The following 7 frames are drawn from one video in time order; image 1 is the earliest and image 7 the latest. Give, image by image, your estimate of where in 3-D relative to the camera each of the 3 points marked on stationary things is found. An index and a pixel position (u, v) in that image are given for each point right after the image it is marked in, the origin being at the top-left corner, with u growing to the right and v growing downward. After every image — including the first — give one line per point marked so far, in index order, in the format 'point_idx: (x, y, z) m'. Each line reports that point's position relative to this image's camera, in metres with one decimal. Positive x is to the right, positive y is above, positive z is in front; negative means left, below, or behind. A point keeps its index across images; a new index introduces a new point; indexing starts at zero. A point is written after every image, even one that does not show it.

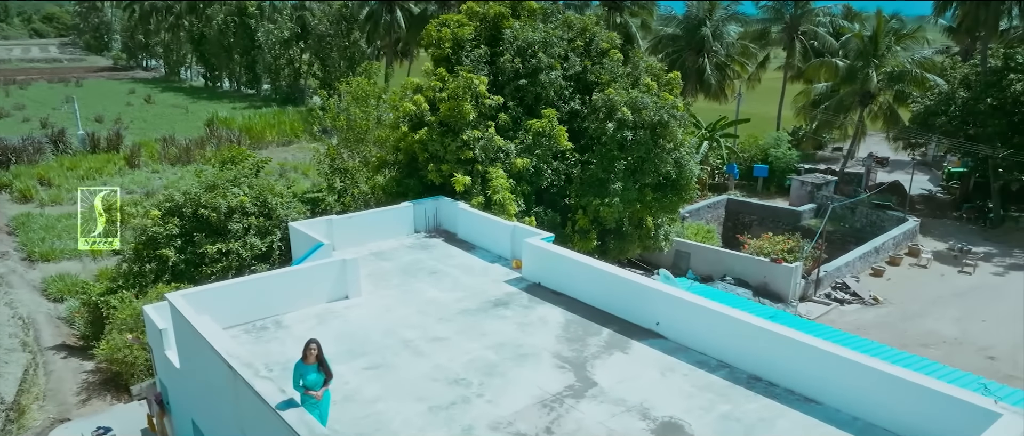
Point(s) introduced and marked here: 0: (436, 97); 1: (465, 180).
0: (-1.5, +2.4, +14.2) m
1: (-0.8, +0.7, +12.9) m
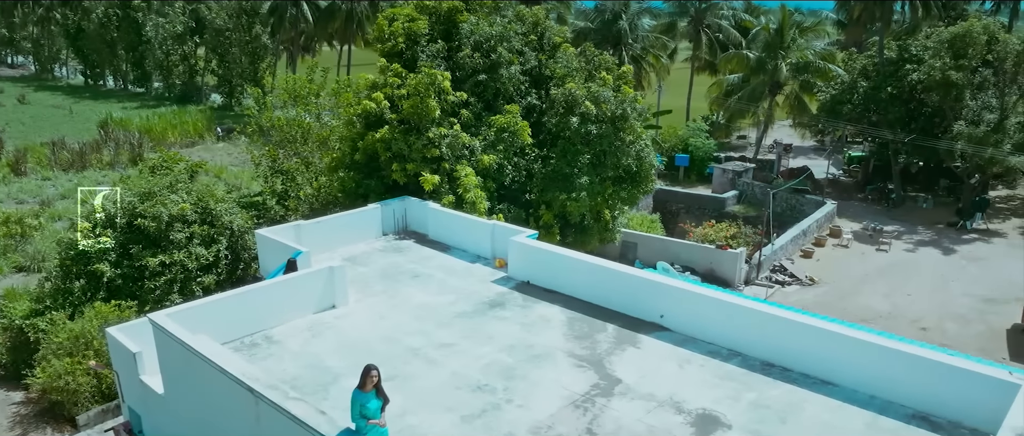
0: (-2.2, +2.3, +13.8) m
1: (-1.3, +0.7, +12.6) m
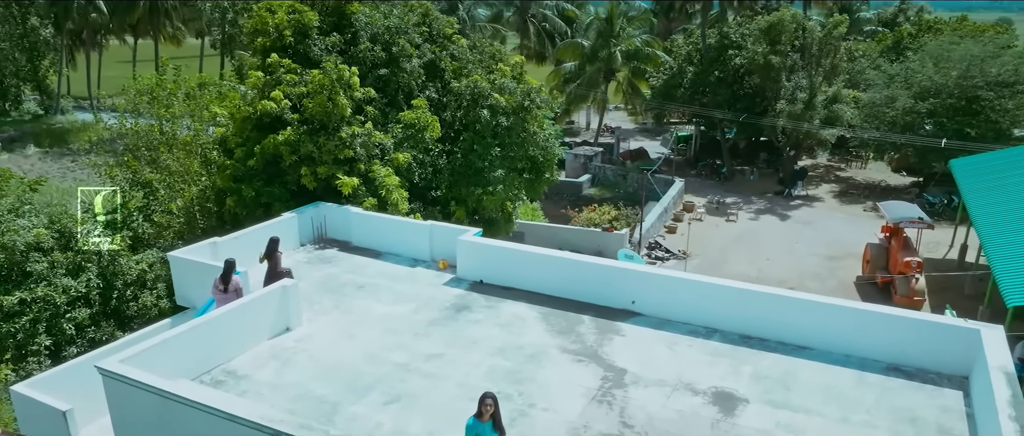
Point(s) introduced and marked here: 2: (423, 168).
0: (-3.8, +2.2, +12.7) m
1: (-2.5, +0.6, +11.8) m
2: (-1.7, +1.0, +14.0) m
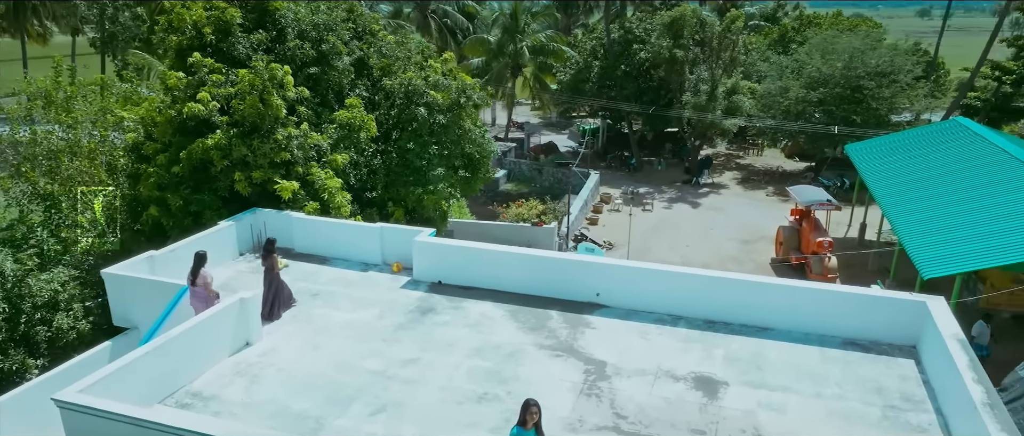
0: (-4.7, +2.1, +12.0) m
1: (-3.3, +0.5, +11.3) m
2: (-2.8, +0.9, +13.6) m
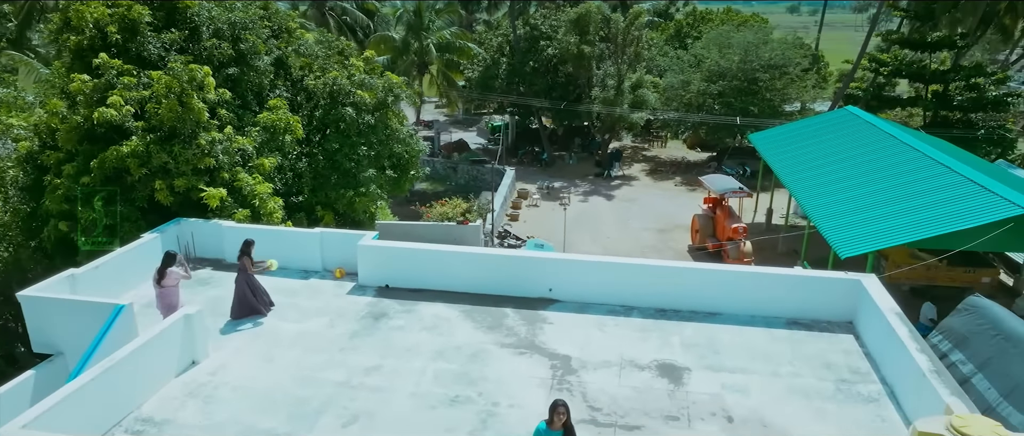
0: (-5.8, +1.9, +11.2) m
1: (-4.2, +0.4, +10.7) m
2: (-4.1, +0.8, +13.1) m
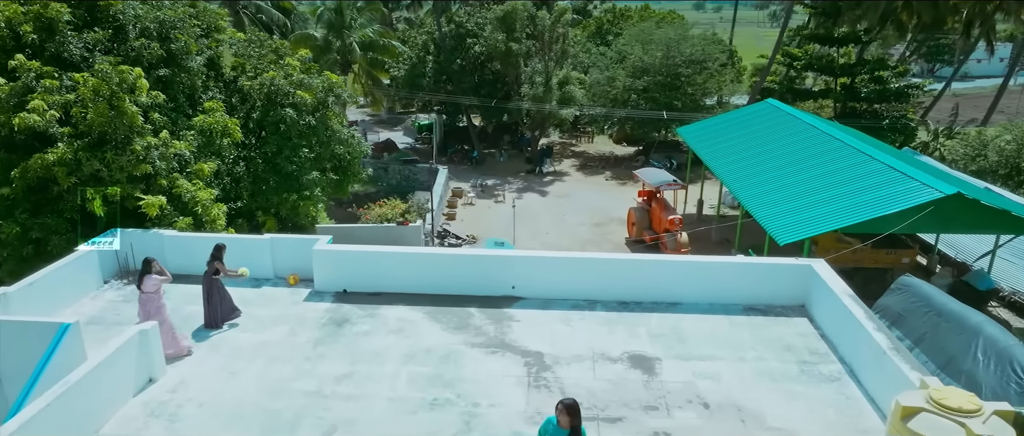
0: (-6.5, +1.7, +10.5) m
1: (-4.8, +0.2, +10.2) m
2: (-4.9, +0.7, +12.5) m
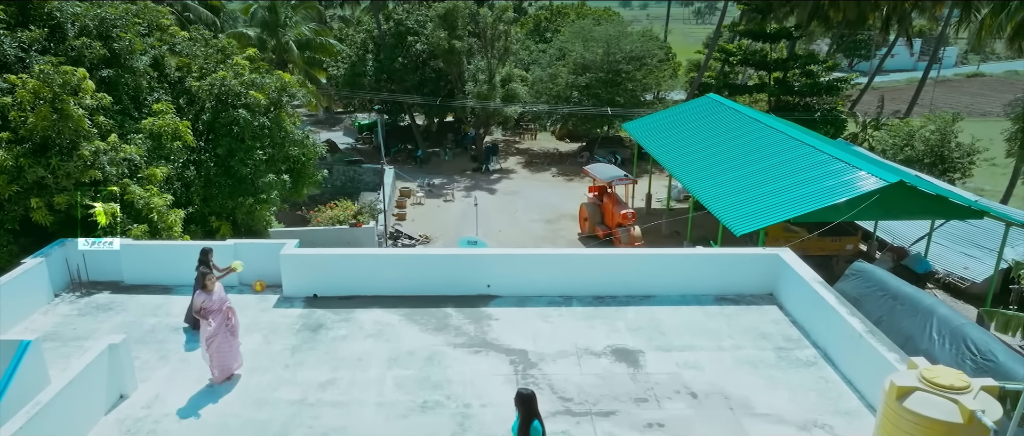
0: (-6.9, +1.5, +9.8) m
1: (-5.2, +0.1, +9.7) m
2: (-5.6, +0.6, +12.0) m
